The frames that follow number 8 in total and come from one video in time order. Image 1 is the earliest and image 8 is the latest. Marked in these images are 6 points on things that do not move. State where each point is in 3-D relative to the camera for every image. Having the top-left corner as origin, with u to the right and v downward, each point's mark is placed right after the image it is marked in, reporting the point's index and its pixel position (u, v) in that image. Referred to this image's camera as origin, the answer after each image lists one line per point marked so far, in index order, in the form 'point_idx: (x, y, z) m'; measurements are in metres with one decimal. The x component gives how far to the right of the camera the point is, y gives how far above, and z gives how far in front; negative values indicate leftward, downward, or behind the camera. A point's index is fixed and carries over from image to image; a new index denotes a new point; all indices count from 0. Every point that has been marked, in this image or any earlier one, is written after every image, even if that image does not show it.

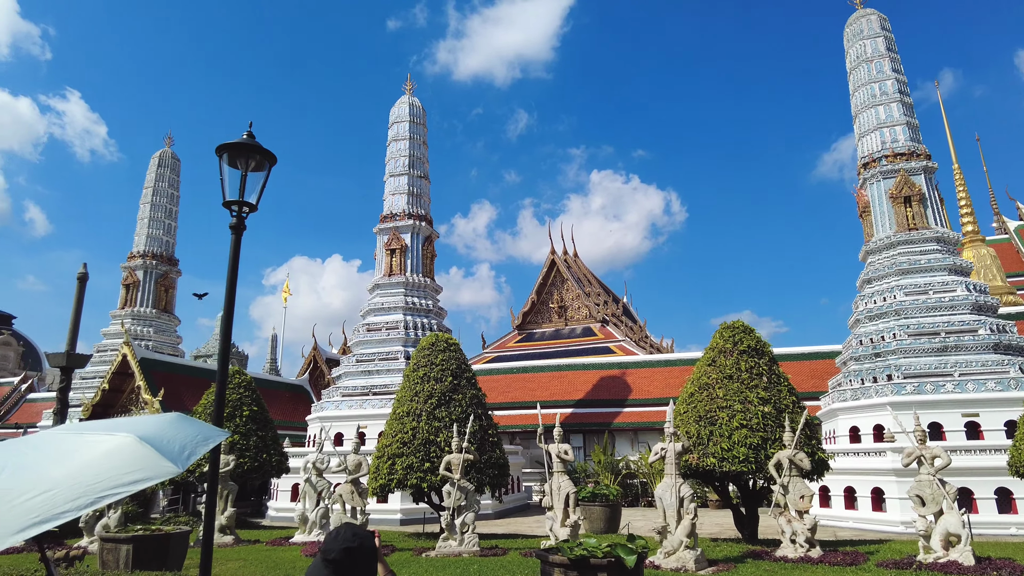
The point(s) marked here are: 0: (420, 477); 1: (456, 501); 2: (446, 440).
0: (-1.7, -3.4, +11.9) m
1: (-0.9, -3.3, +10.2) m
2: (-1.2, -2.8, +12.1) m
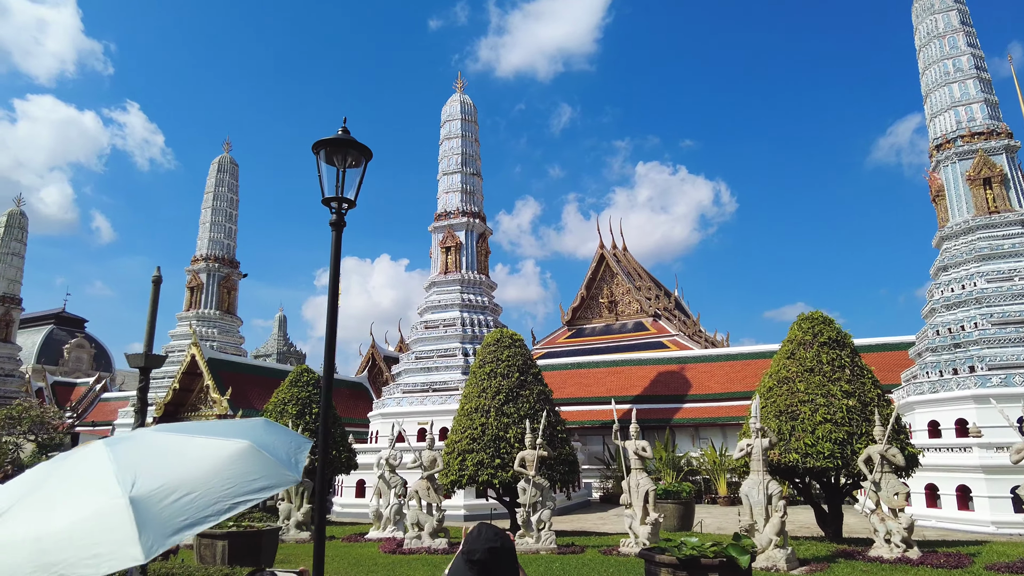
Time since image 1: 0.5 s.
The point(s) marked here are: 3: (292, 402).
0: (-0.4, -3.4, +11.9) m
1: (+0.3, -3.2, +10.1) m
2: (+0.1, -2.7, +12.1) m
3: (-5.1, -2.6, +15.0) m
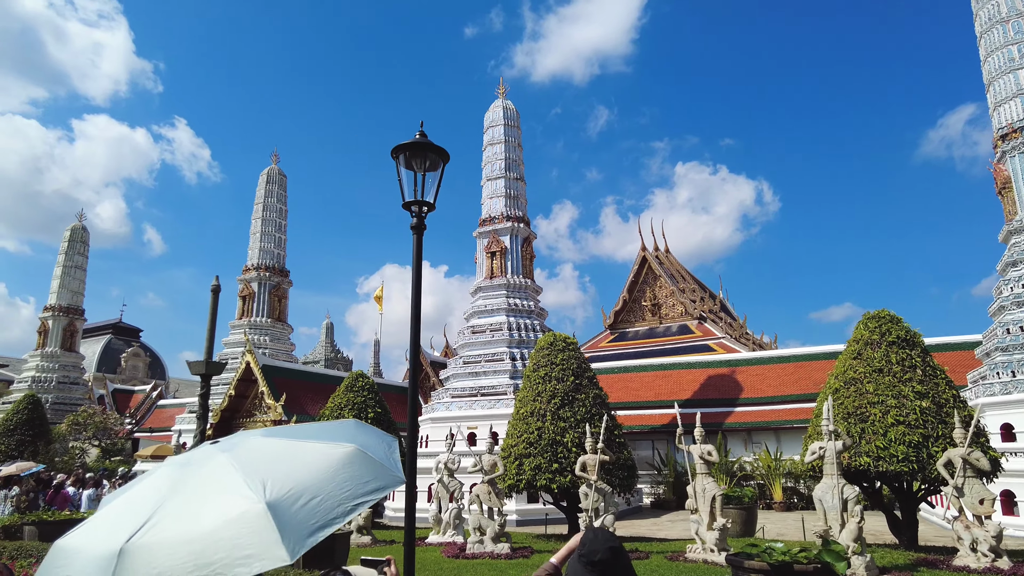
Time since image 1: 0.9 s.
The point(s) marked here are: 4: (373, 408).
0: (+0.7, -3.4, +11.8) m
1: (+1.3, -3.3, +10.0) m
2: (+1.1, -2.8, +12.0) m
3: (-3.8, -2.8, +15.2) m
4: (-3.3, -2.8, +15.4) m
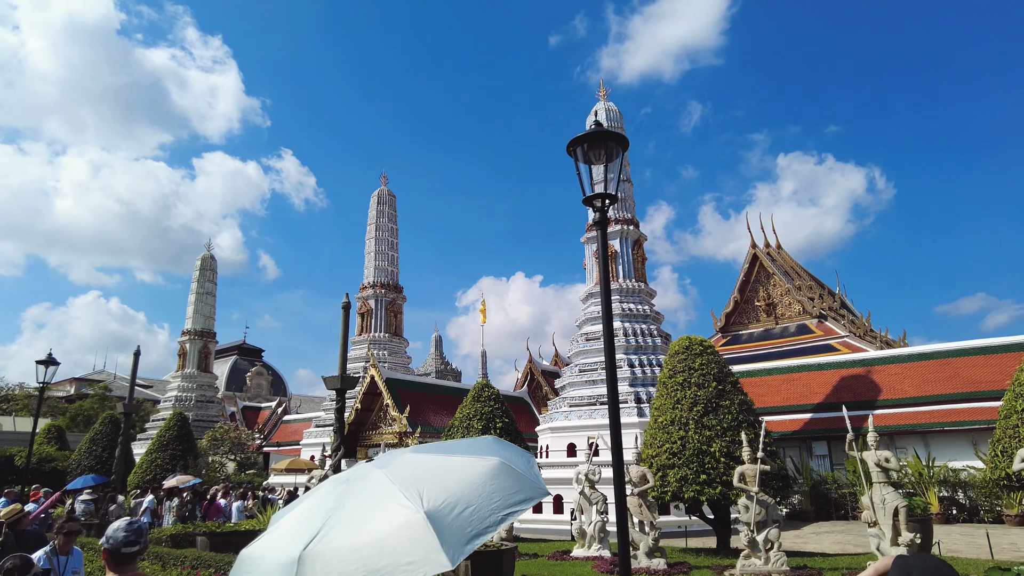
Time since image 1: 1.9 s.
0: (+3.1, -3.4, +11.1) m
1: (+3.5, -3.2, +9.3) m
2: (+3.6, -2.8, +11.3) m
3: (-0.8, -3.0, +15.2) m
4: (-0.2, -3.1, +15.3) m
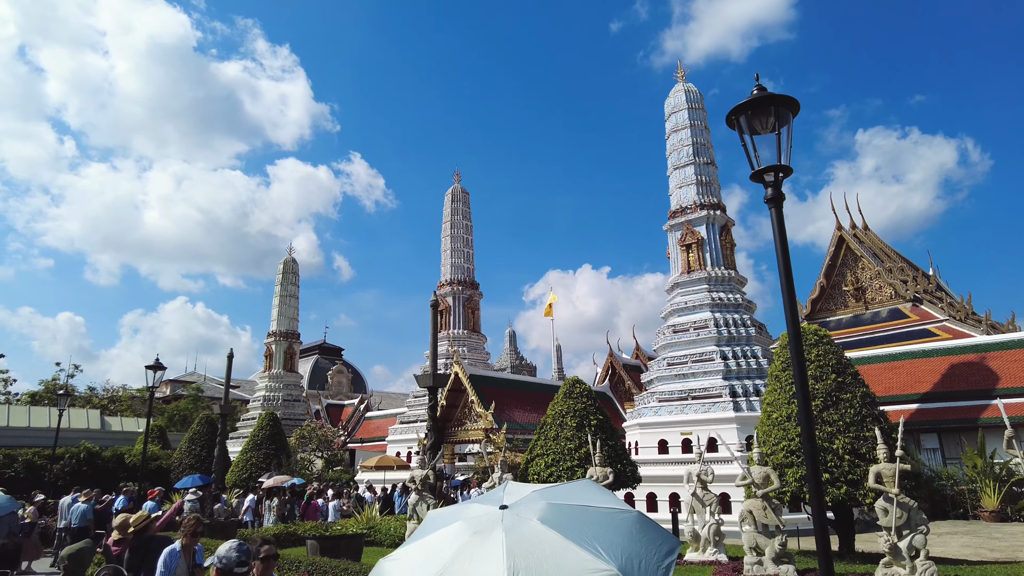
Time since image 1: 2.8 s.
0: (+4.9, -3.2, +10.3) m
1: (+5.0, -3.0, +8.5) m
2: (+5.3, -2.5, +10.4) m
3: (+1.3, -2.9, +14.7) m
4: (+1.9, -2.9, +14.8) m
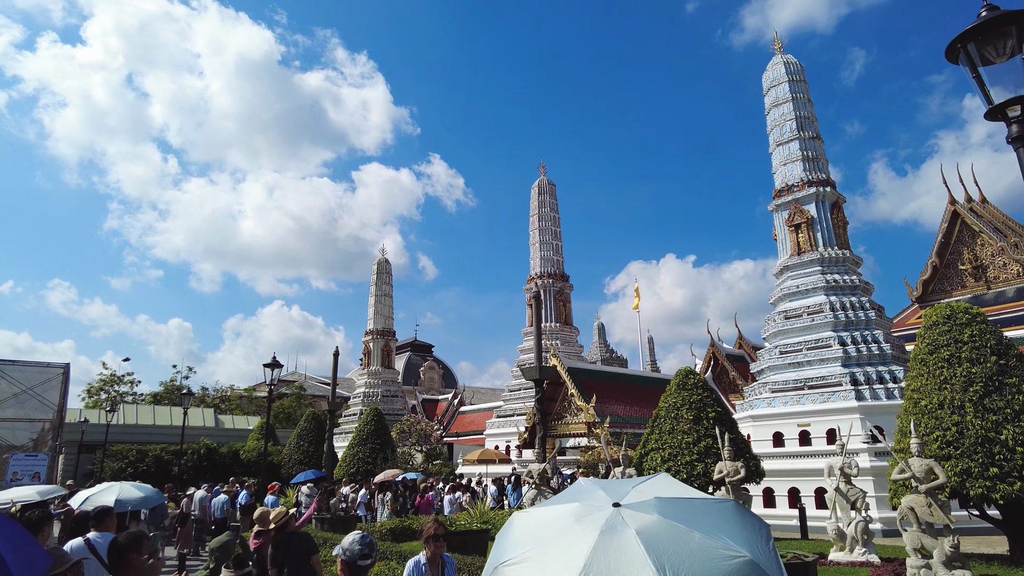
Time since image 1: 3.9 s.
0: (+6.7, -2.8, +9.3) m
1: (+6.6, -2.6, +7.4) m
2: (+7.1, -2.1, +9.3) m
3: (+3.7, -2.6, +14.1) m
4: (+4.3, -2.6, +14.1) m
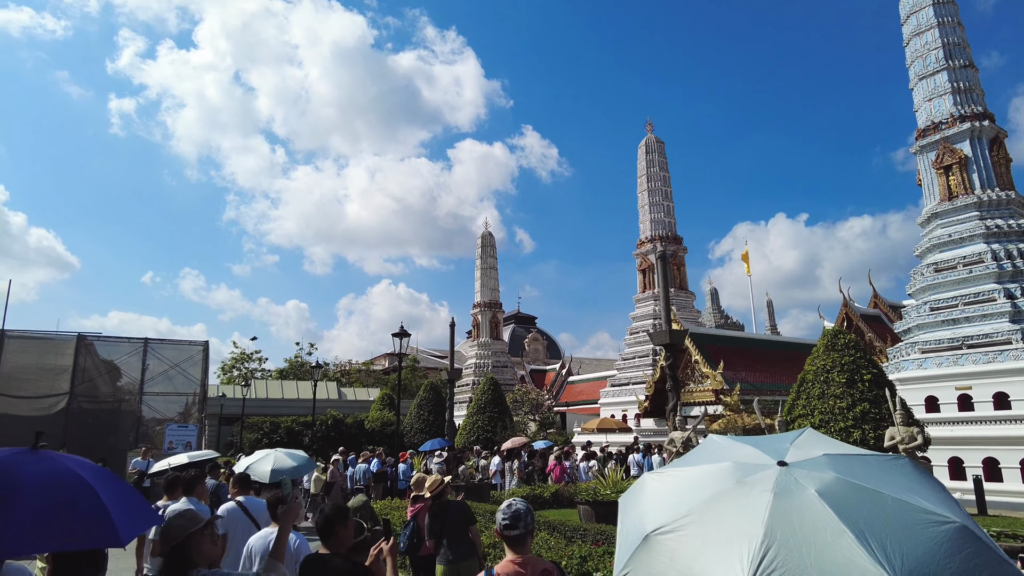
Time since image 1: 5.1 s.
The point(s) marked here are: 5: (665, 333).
0: (+8.6, -1.9, +7.7) m
1: (+8.3, -1.9, +5.8) m
2: (+9.0, -1.2, +7.6) m
3: (+6.3, -1.6, +12.9) m
4: (+6.9, -1.6, +12.8) m
5: (+3.3, -1.0, +14.0) m
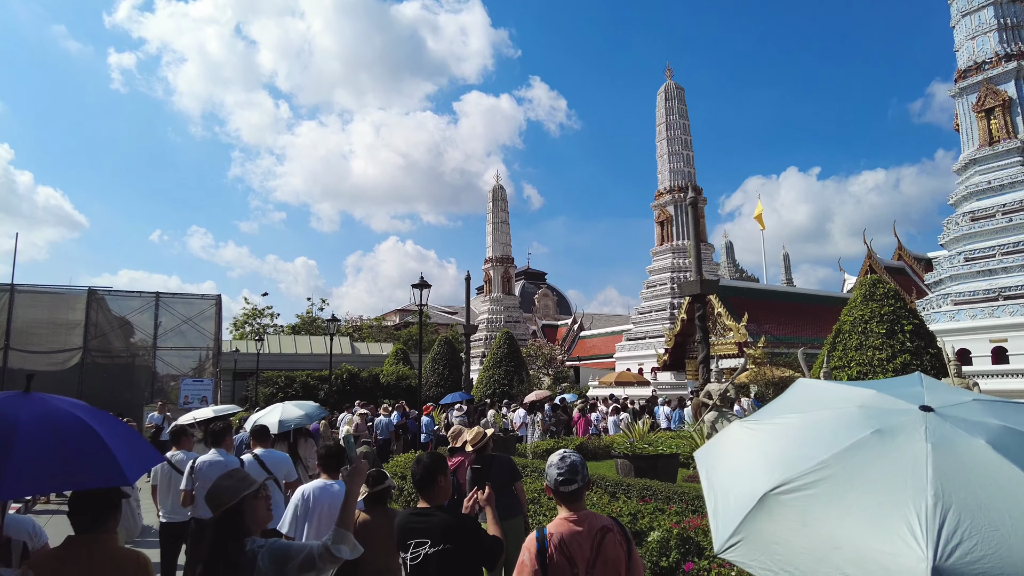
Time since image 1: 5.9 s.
0: (+9.1, -1.3, +7.1) m
1: (+8.7, -1.3, +5.3) m
2: (+9.4, -0.6, +7.0) m
3: (+6.8, -0.6, +12.3) m
4: (+7.4, -0.6, +12.2) m
5: (+3.8, +0.1, +13.5) m
